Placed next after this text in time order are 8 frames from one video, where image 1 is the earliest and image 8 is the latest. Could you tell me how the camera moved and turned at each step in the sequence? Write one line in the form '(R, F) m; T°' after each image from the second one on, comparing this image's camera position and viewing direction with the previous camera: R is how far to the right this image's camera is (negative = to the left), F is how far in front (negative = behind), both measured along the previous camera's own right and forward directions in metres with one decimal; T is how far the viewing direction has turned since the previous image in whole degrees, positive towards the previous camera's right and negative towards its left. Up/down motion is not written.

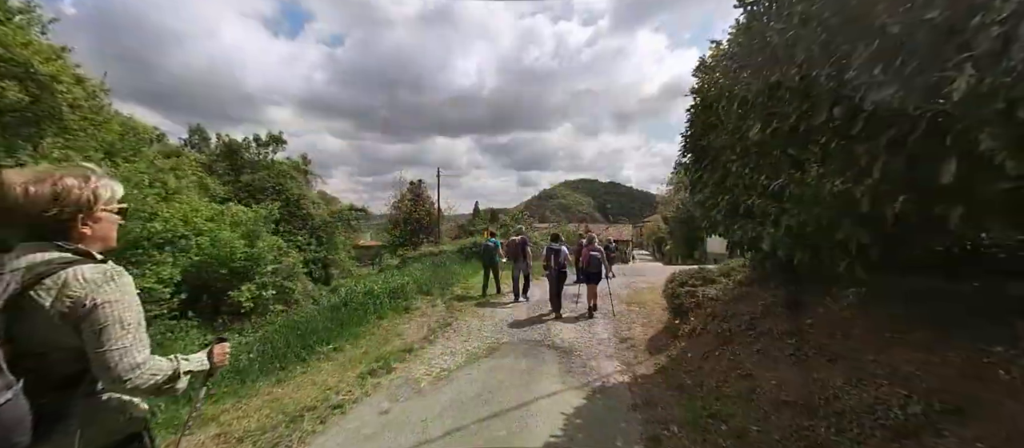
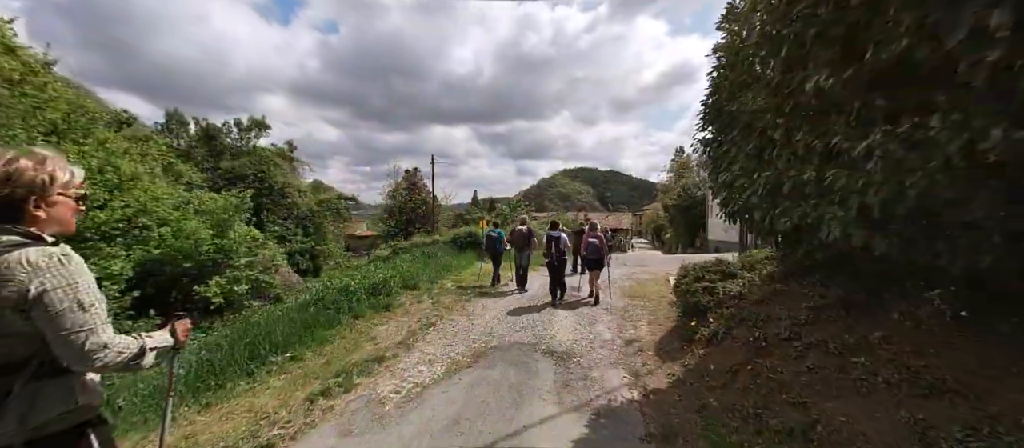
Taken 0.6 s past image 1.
(+0.1, +0.9) m; 0°
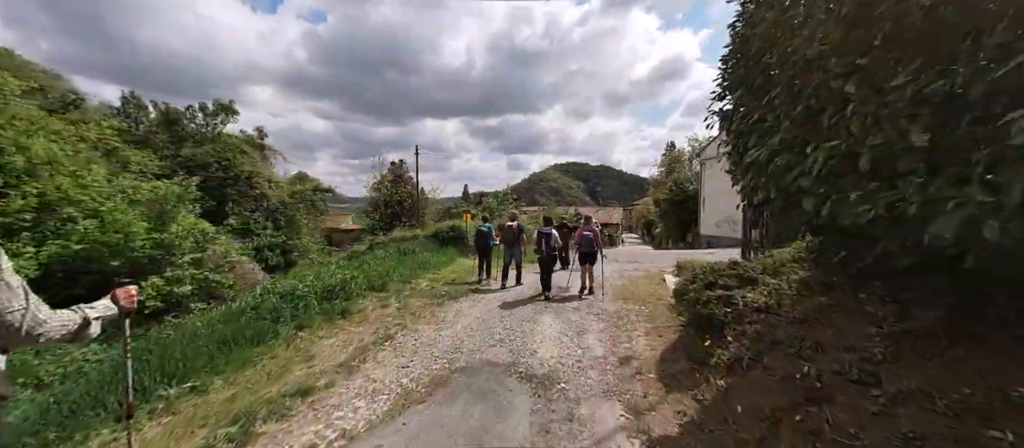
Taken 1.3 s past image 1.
(+0.2, +1.1) m; +1°
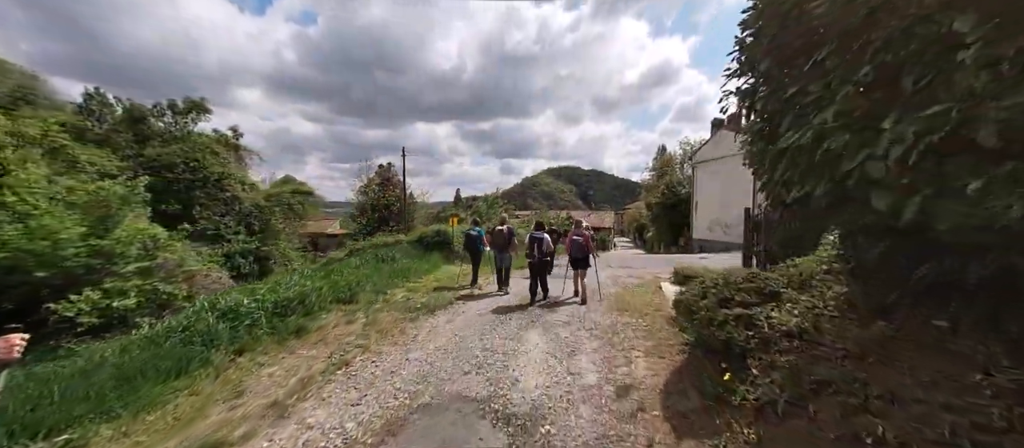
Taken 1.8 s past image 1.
(+0.2, +0.8) m; +1°
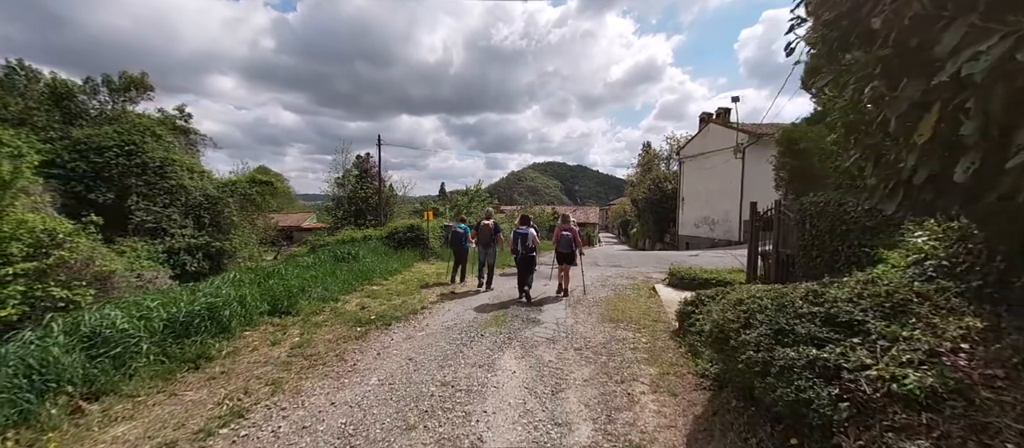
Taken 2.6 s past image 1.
(+0.2, +1.3) m; +2°
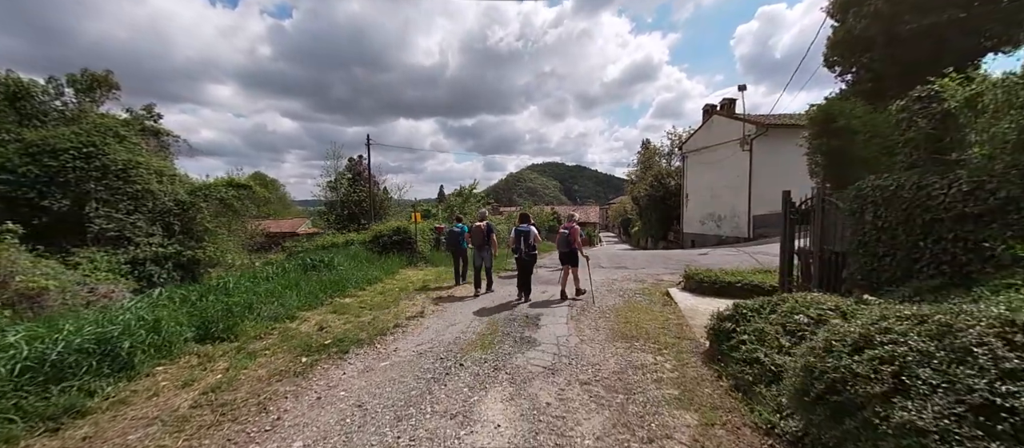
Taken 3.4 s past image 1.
(+0.2, +1.3) m; 0°
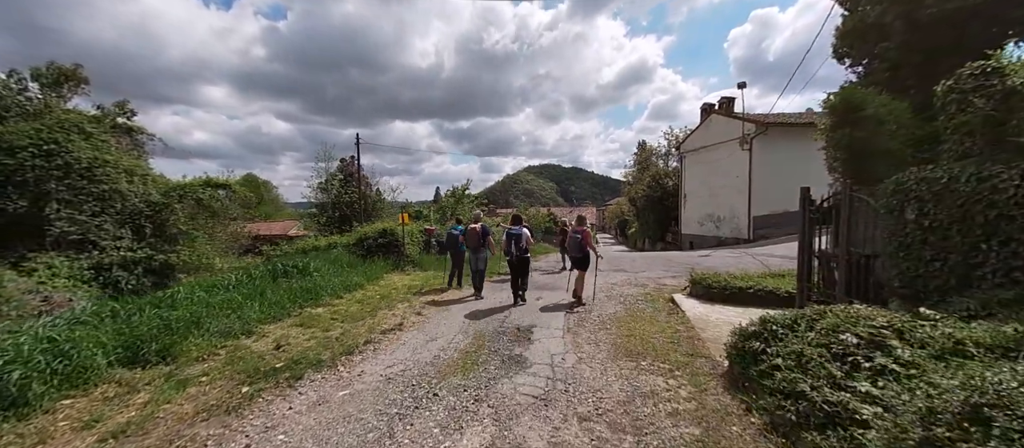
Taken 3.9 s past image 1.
(+0.1, +0.8) m; +1°
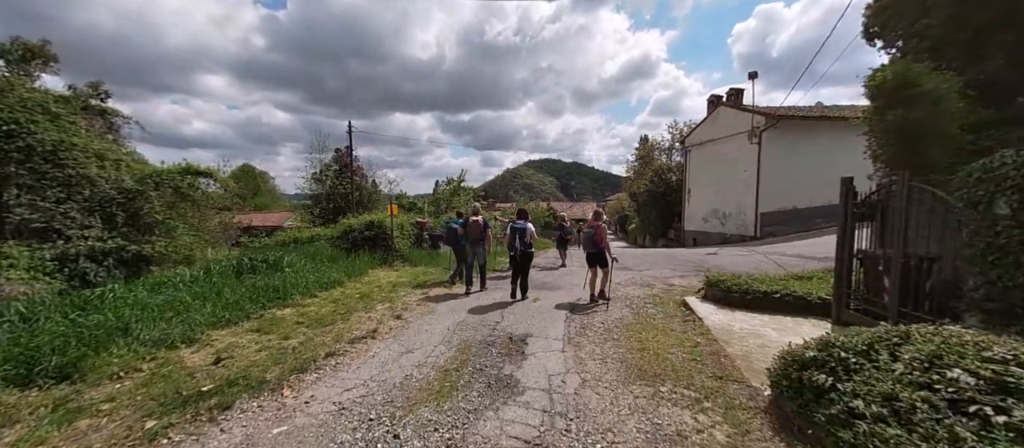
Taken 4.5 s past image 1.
(+0.1, +0.9) m; 0°
